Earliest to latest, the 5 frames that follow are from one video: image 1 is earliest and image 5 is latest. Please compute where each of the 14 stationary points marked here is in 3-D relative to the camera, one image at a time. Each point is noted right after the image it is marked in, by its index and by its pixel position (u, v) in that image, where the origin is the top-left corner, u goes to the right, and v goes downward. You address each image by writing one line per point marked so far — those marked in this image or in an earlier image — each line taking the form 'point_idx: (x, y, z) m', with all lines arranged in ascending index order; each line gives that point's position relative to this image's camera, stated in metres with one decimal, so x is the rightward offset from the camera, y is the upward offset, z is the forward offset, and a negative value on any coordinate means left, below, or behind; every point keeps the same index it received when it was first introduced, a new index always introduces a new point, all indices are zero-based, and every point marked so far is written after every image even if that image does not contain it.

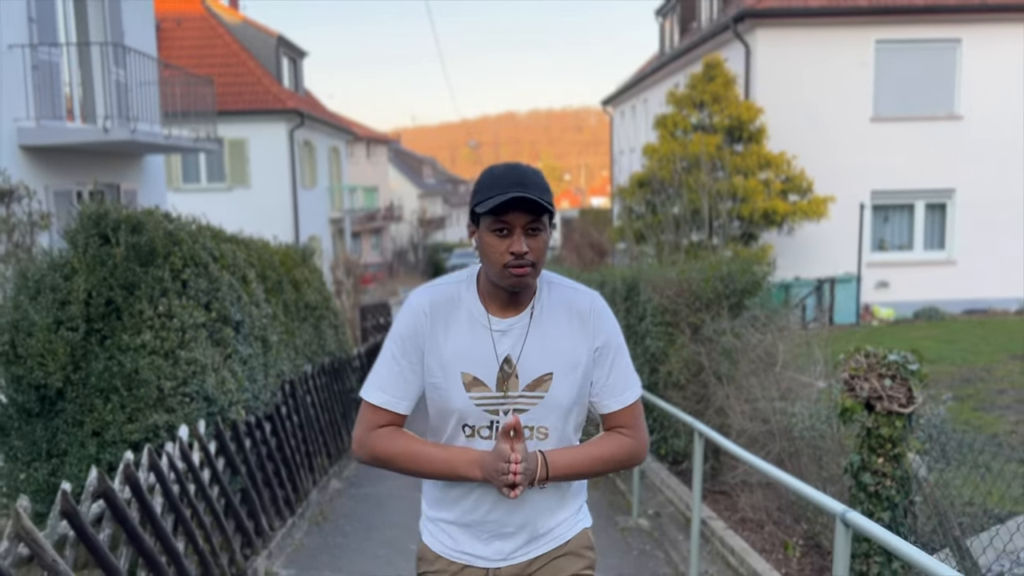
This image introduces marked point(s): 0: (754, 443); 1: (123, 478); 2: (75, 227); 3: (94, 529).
0: (+1.4, -0.9, +4.9) m
1: (-1.4, -0.7, +3.1) m
2: (-2.1, +0.3, +4.1) m
3: (-1.4, -0.8, +2.8) m
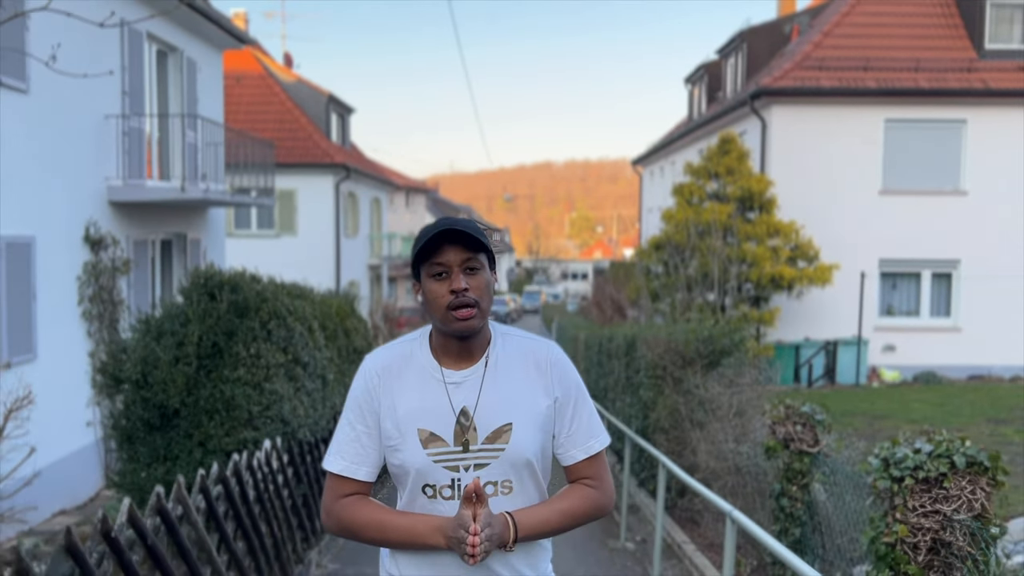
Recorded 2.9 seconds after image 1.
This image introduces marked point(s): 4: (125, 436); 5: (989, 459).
0: (+1.4, -1.3, +6.0) m
1: (-1.4, -0.9, +4.3) m
2: (-2.0, 0.0, +5.4) m
3: (-1.4, -1.0, +4.0) m
4: (-2.4, -0.9, +5.3) m
5: (+1.7, -0.6, +3.0) m
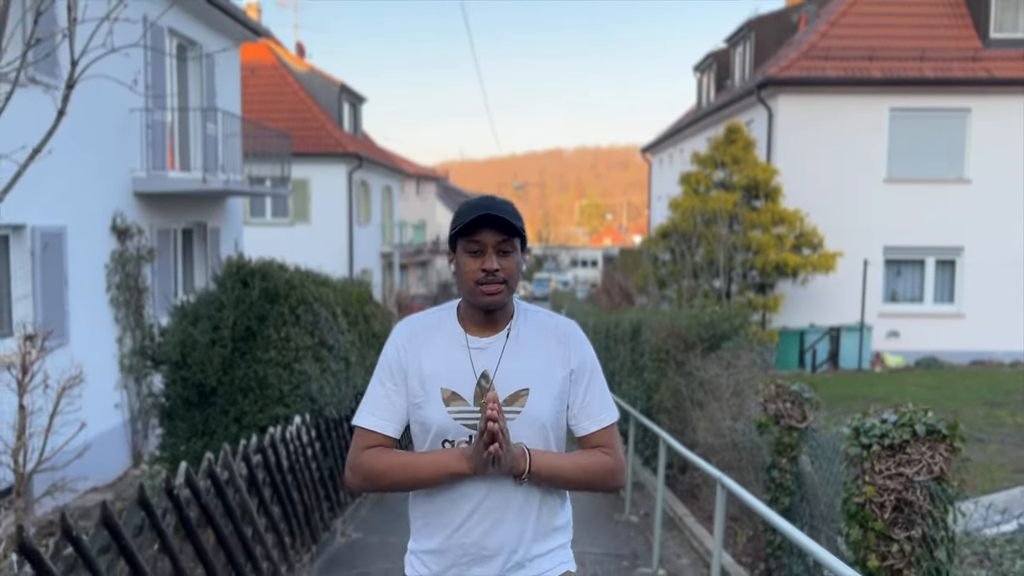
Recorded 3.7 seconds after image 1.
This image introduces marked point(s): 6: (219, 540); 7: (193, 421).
0: (+1.5, -1.2, +6.4) m
1: (-1.3, -0.8, +4.7) m
2: (-2.0, +0.1, +5.8) m
3: (-1.3, -0.9, +4.4) m
4: (-2.3, -0.8, +5.7) m
5: (+1.7, -0.5, +3.4) m
6: (-1.3, -1.1, +3.8) m
7: (-2.1, -0.9, +5.5) m
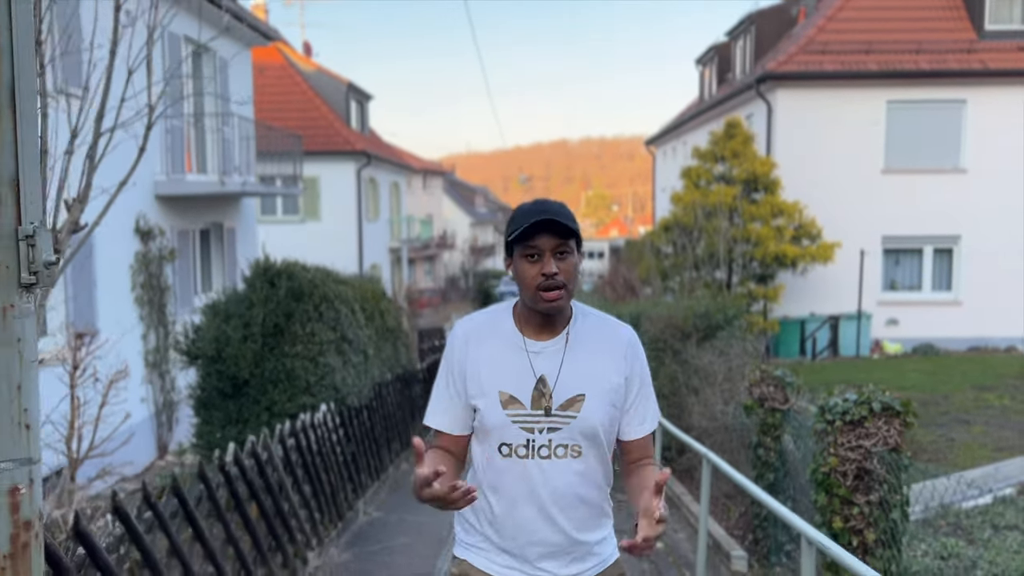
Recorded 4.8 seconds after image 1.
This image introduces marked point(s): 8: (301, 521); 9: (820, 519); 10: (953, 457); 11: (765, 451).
0: (+1.6, -1.2, +6.9) m
1: (-1.3, -0.9, +5.2) m
2: (-1.9, +0.1, +6.3) m
3: (-1.3, -0.9, +4.9) m
4: (-2.2, -0.8, +6.2) m
5: (+1.7, -0.5, +3.8) m
6: (-1.3, -1.1, +4.3) m
7: (-2.0, -0.9, +6.0) m
8: (-1.2, -1.3, +4.9) m
9: (+1.4, -1.1, +4.0) m
10: (+4.0, -1.5, +7.8) m
11: (+1.6, -1.1, +5.5) m
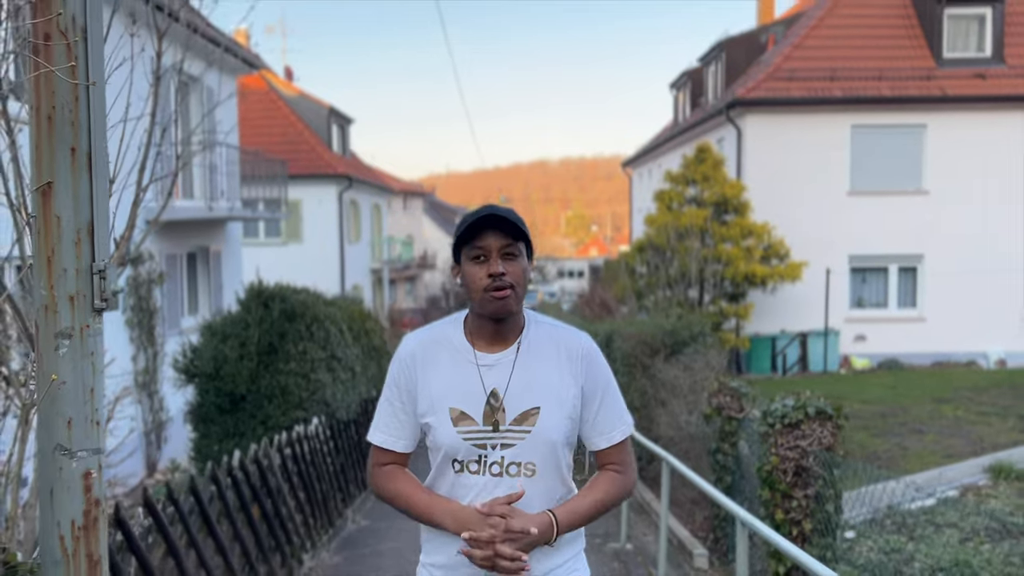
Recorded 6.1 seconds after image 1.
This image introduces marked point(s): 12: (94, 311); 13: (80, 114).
0: (+1.4, -1.3, +7.4) m
1: (-1.4, -1.0, +5.6) m
2: (-2.1, -0.1, +6.8) m
3: (-1.4, -1.1, +5.4) m
4: (-2.4, -1.0, +6.6) m
5: (+1.6, -0.6, +4.4) m
6: (-1.4, -1.3, +4.8) m
7: (-2.2, -1.0, +6.4) m
8: (-1.3, -1.5, +5.4) m
9: (+1.3, -1.2, +4.5) m
10: (+3.8, -1.7, +8.3) m
11: (+1.5, -1.2, +6.0) m
12: (-1.1, -0.1, +2.3) m
13: (-1.1, +0.4, +2.2) m
